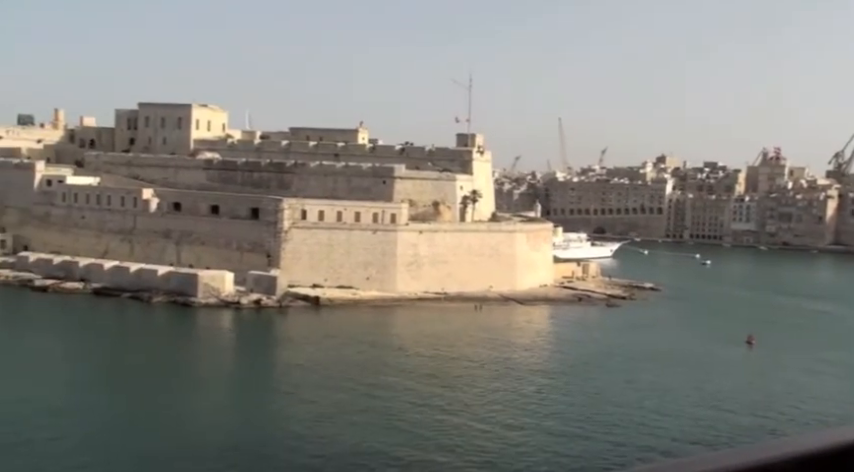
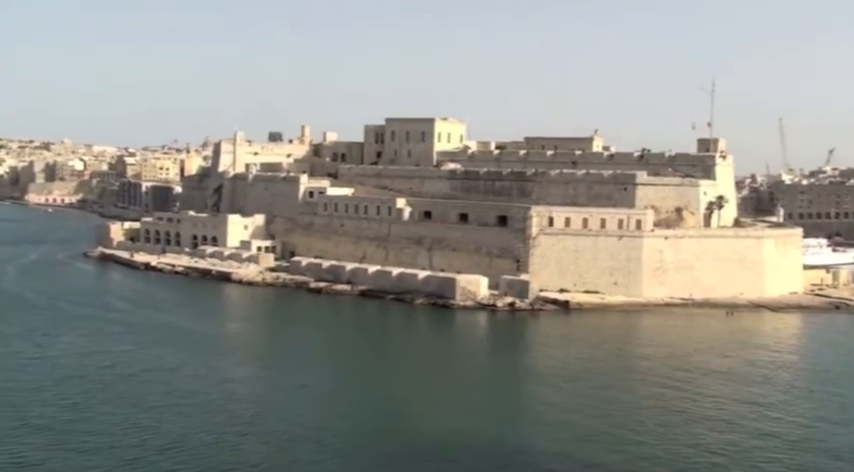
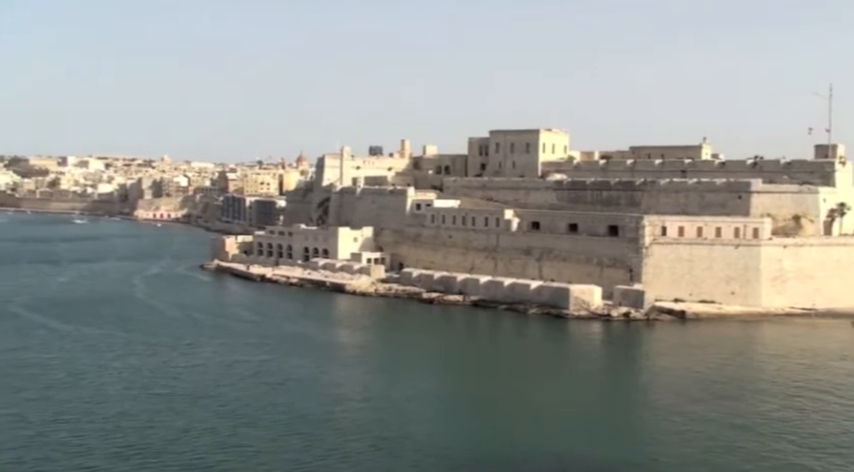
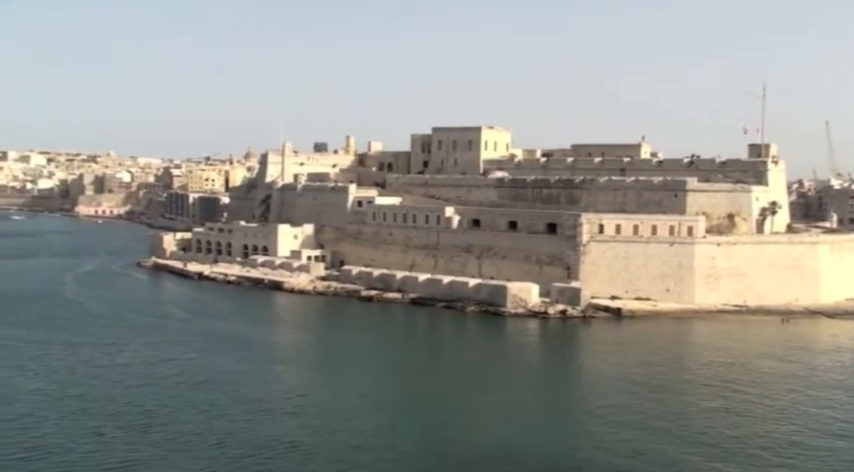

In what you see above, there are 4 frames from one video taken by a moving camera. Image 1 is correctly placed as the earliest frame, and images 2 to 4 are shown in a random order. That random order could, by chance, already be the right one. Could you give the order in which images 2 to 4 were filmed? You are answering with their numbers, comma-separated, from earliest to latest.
2, 4, 3
